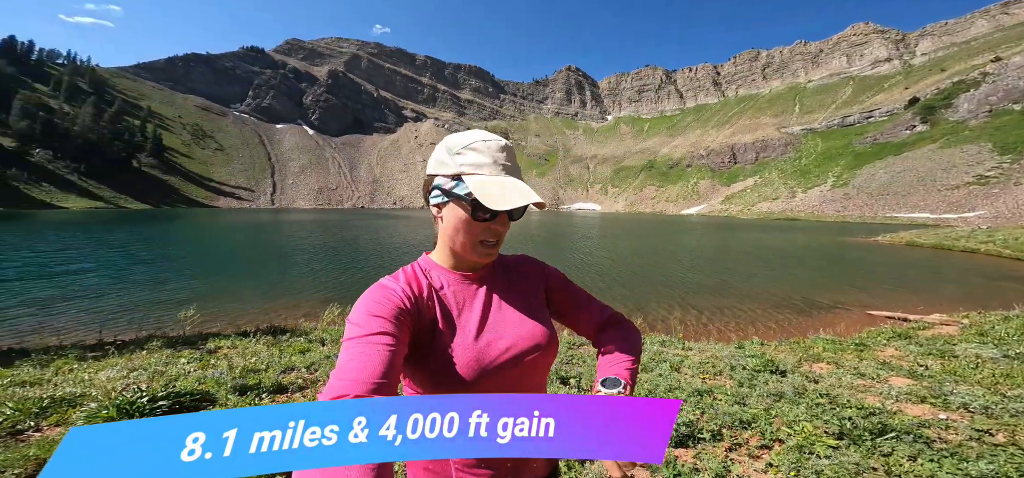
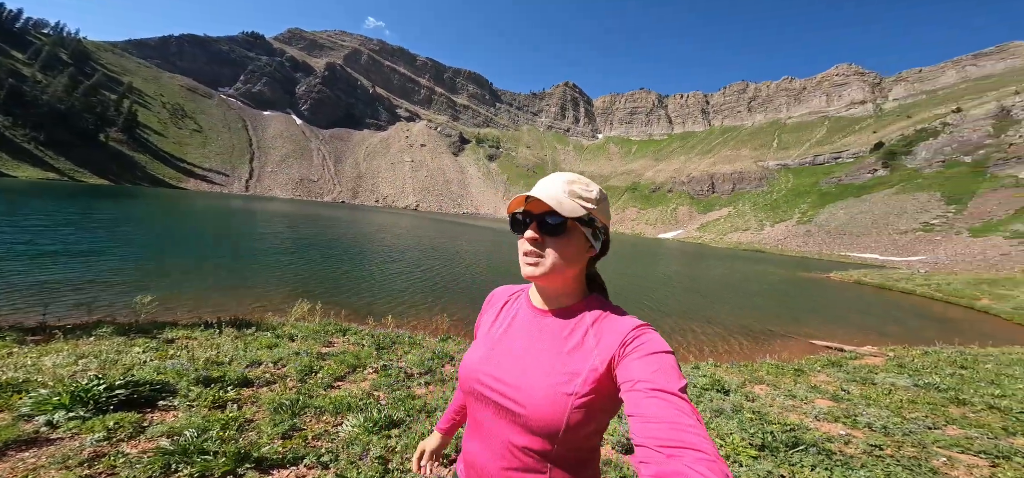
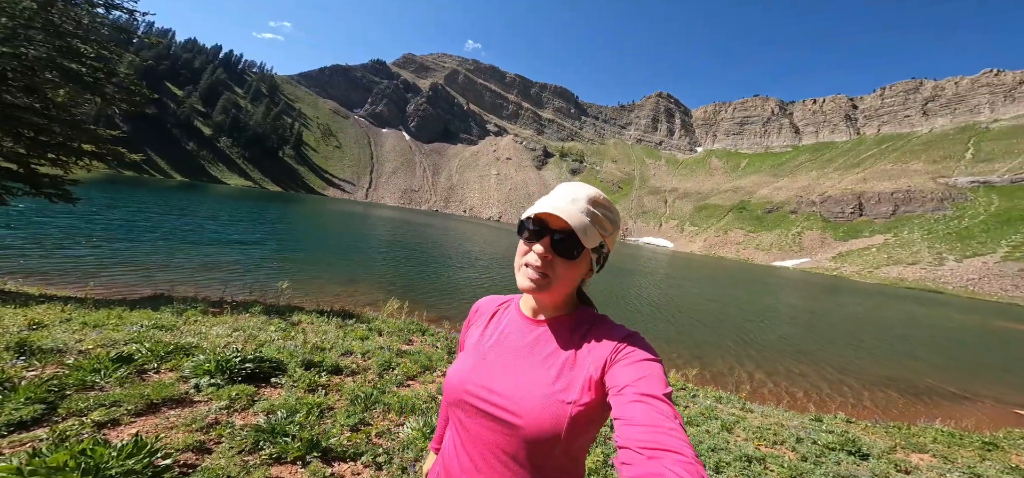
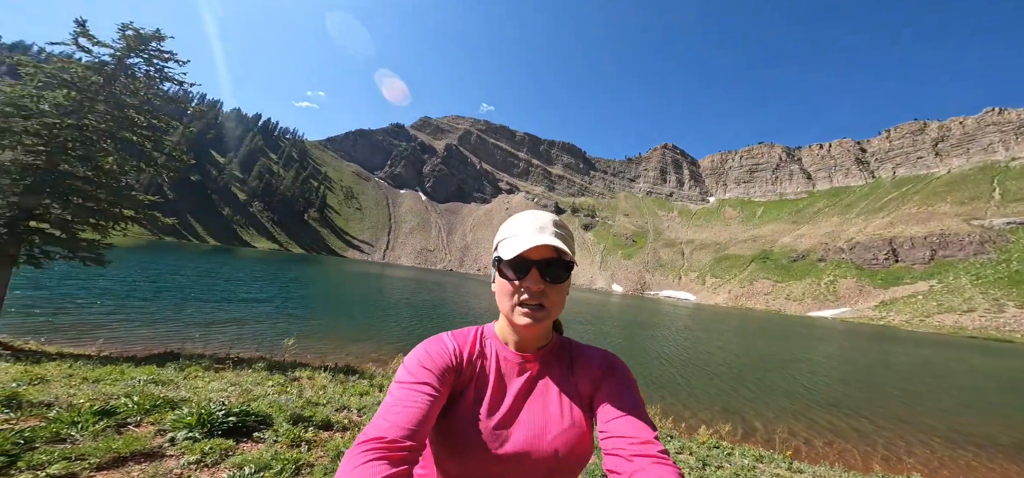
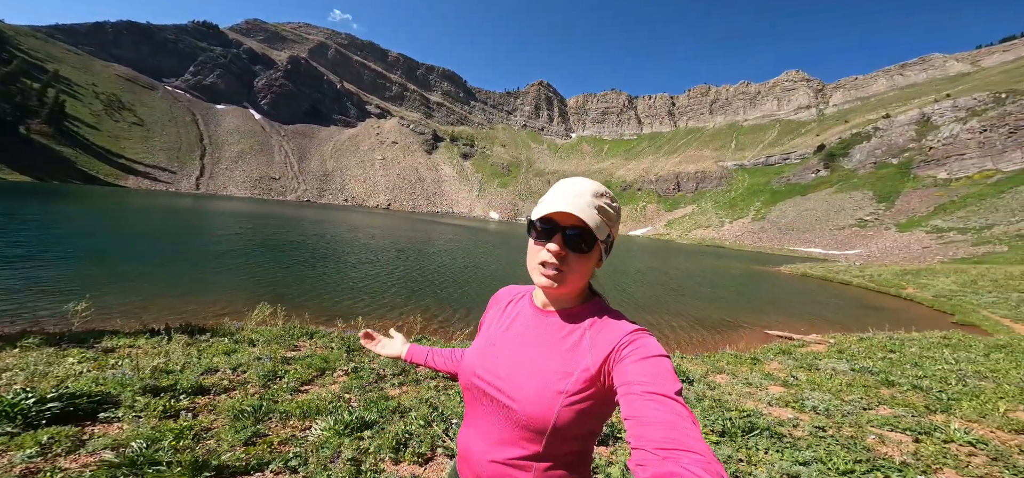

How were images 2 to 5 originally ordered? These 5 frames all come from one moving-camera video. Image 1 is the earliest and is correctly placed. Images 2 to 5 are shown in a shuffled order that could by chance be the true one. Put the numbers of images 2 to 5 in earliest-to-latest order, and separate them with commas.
4, 3, 2, 5
